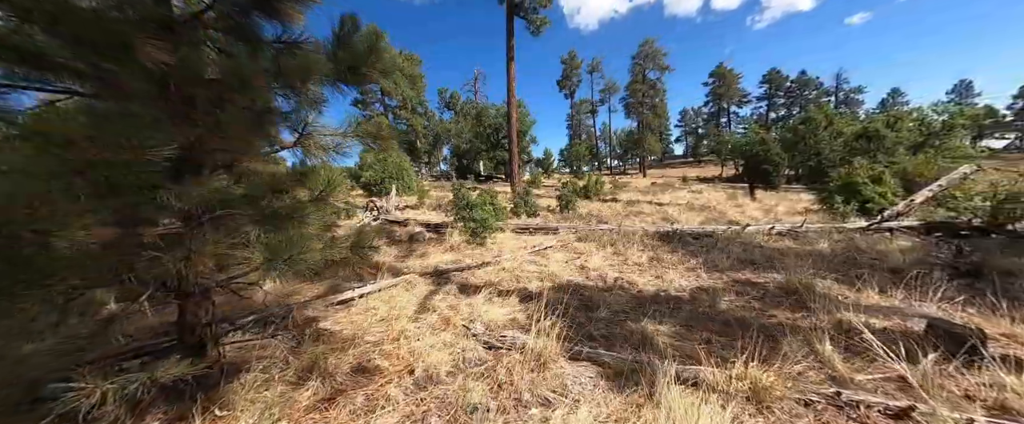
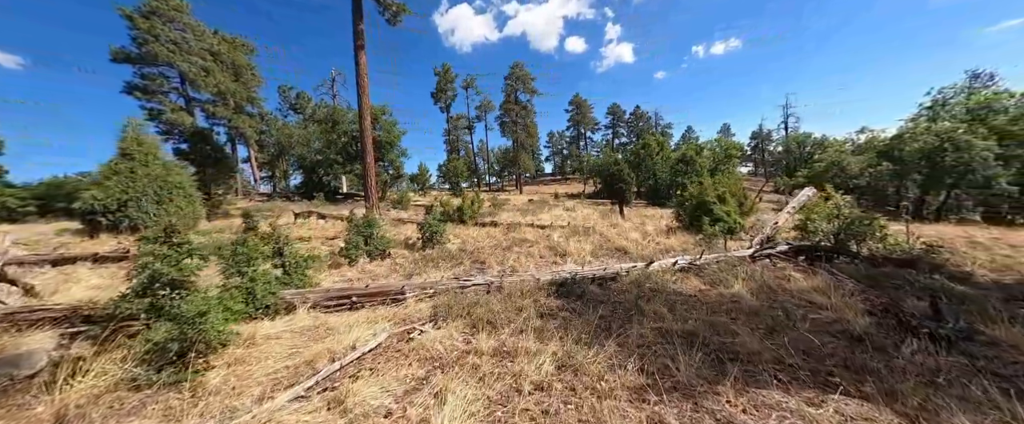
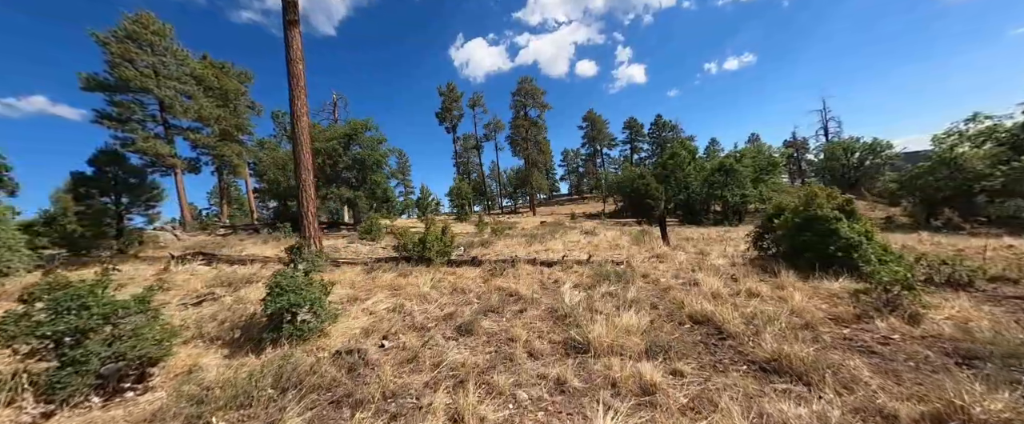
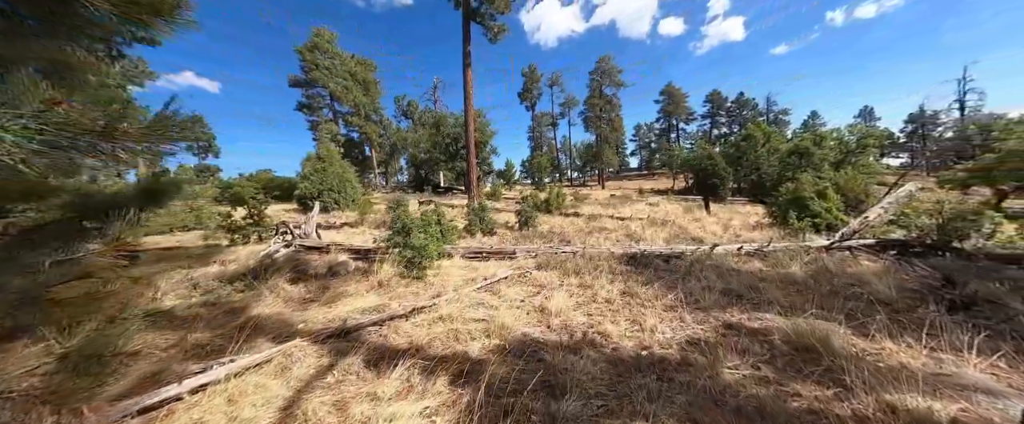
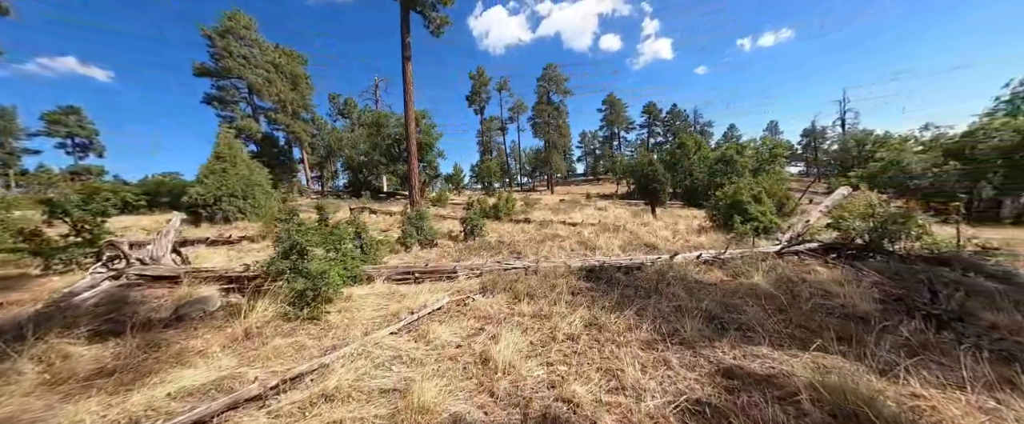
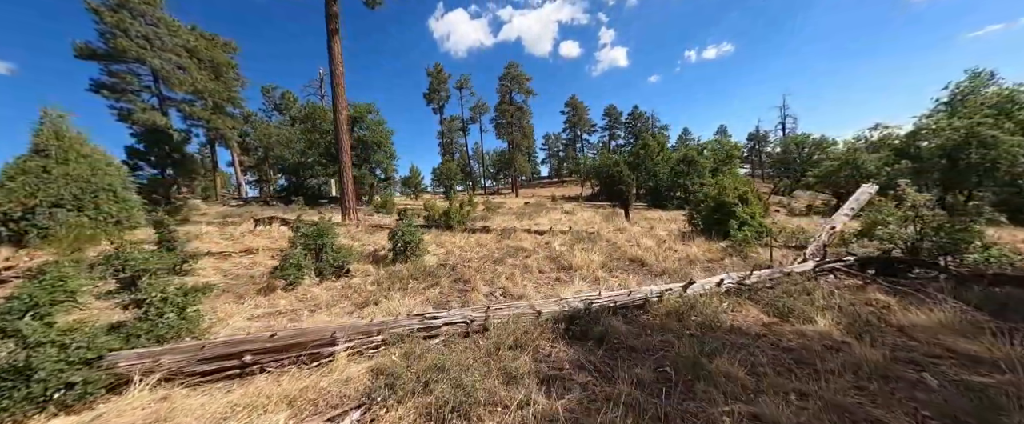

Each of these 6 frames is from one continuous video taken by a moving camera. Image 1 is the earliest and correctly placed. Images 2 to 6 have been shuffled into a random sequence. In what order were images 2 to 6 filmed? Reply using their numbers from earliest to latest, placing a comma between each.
4, 5, 2, 6, 3
